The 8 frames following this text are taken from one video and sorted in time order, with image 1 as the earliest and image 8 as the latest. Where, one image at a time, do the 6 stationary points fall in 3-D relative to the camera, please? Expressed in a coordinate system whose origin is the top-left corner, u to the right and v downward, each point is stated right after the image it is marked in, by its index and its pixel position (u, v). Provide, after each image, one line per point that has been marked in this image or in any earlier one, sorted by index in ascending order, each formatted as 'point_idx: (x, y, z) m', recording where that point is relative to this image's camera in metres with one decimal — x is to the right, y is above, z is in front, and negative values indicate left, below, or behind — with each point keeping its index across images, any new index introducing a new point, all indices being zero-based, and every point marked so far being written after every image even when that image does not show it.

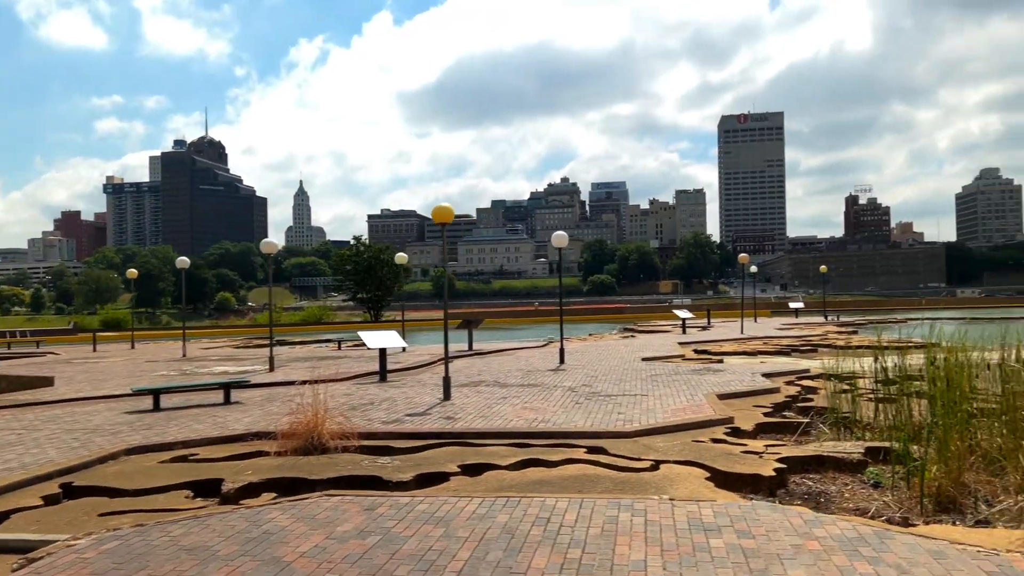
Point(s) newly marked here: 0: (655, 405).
0: (+1.8, -1.4, +9.7) m
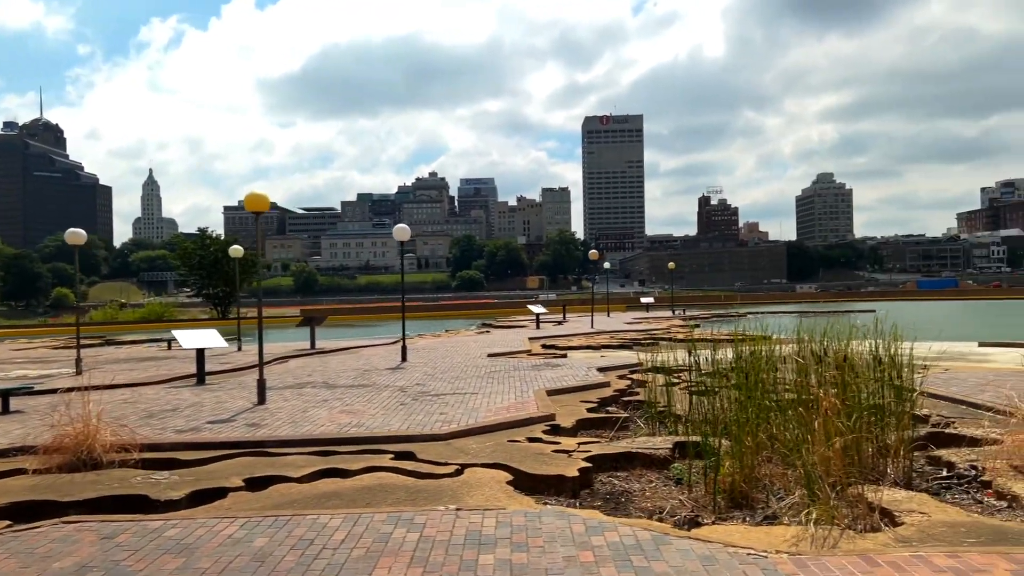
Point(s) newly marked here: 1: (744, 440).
0: (-0.4, -1.4, +9.4) m
1: (+1.6, -1.1, +5.6) m
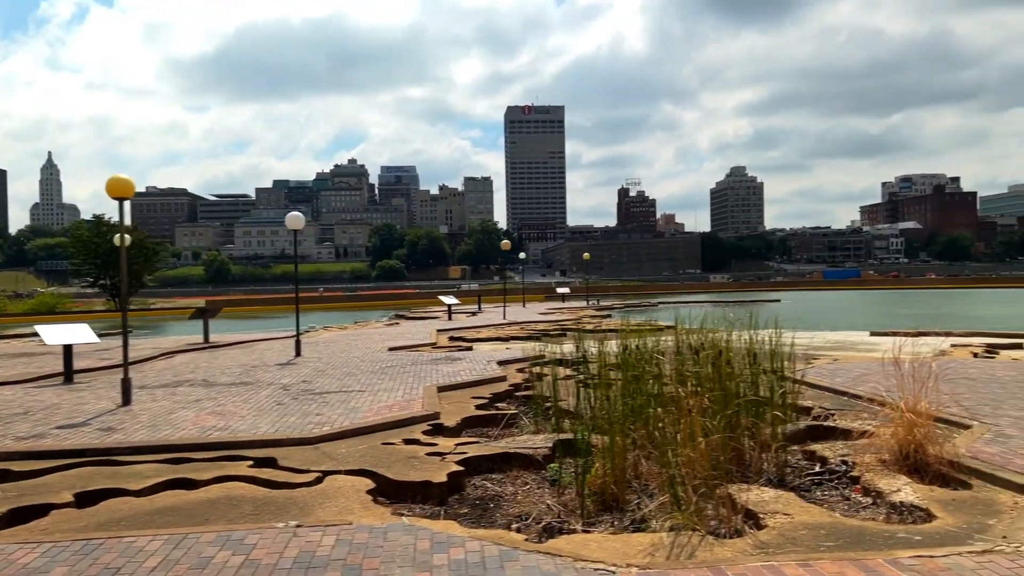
0: (-1.7, -1.3, +9.0) m
1: (+0.7, -1.0, +5.4) m
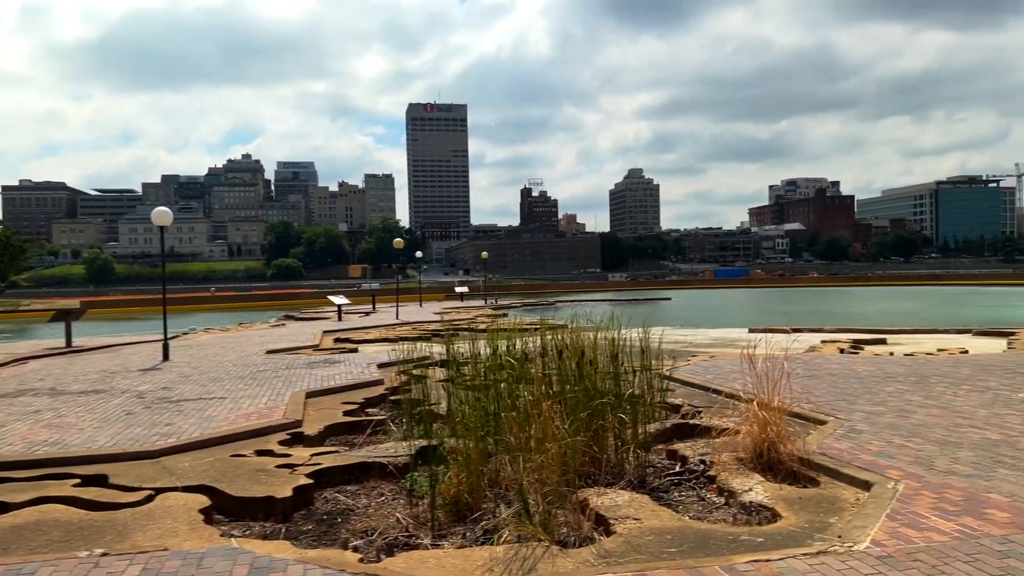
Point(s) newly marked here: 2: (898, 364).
0: (-3.1, -1.3, +8.5) m
1: (-0.3, -1.0, +5.2) m
2: (+5.3, -1.0, +10.8) m
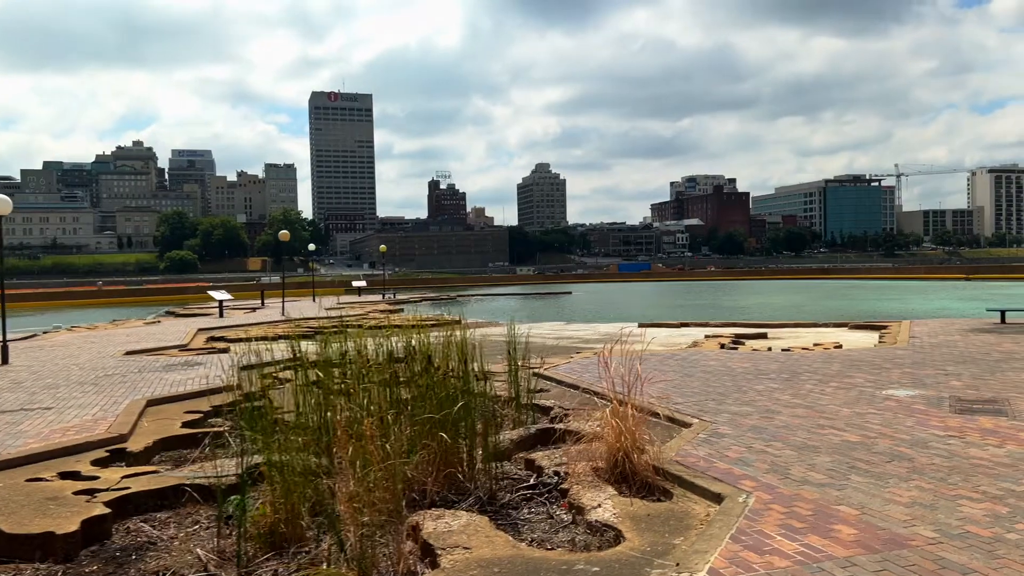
0: (-4.5, -1.3, +7.5) m
1: (-1.3, -1.0, +4.6) m
2: (+3.5, -1.0, +10.8) m
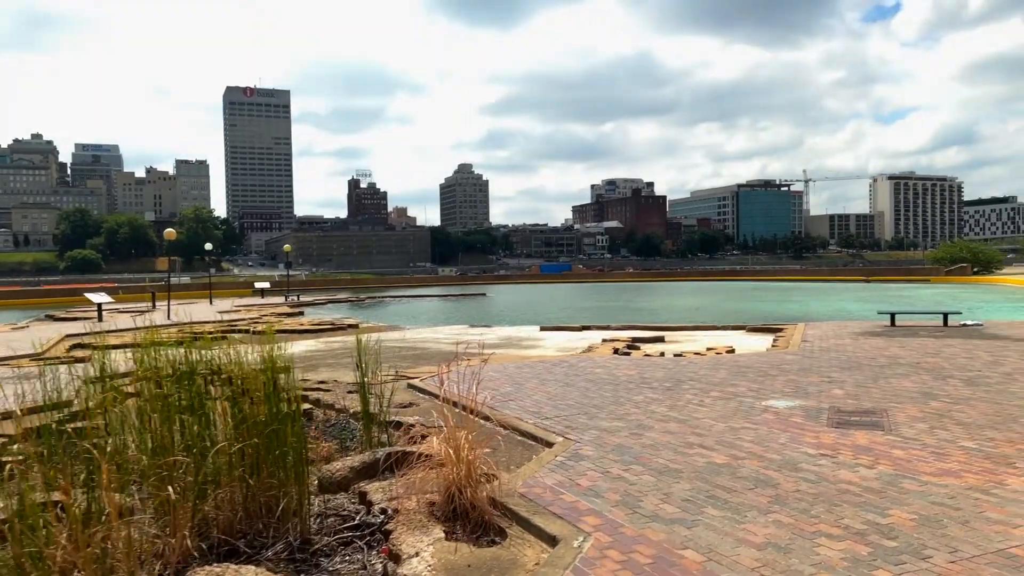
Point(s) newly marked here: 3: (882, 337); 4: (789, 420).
0: (-5.7, -1.3, +6.3) m
1: (-2.3, -1.1, +3.7) m
2: (+1.9, -1.0, +10.4) m
3: (+6.2, -0.8, +13.2) m
4: (+2.3, -1.1, +6.7) m
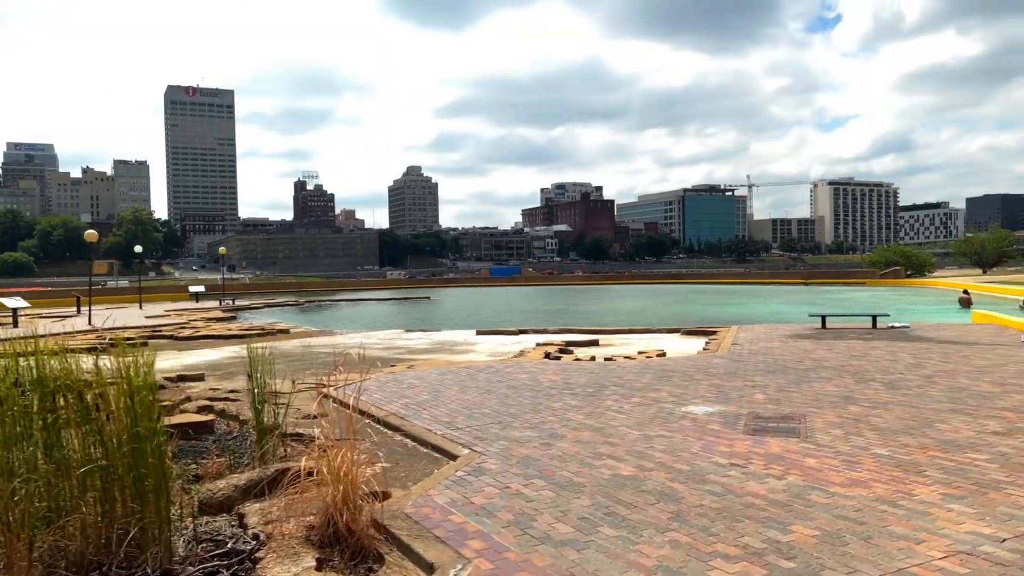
0: (-6.5, -1.4, +5.6) m
1: (-2.9, -1.1, +3.2) m
2: (+0.9, -1.1, +10.2) m
3: (+5.0, -0.9, +13.2) m
4: (+1.6, -1.1, +6.5) m
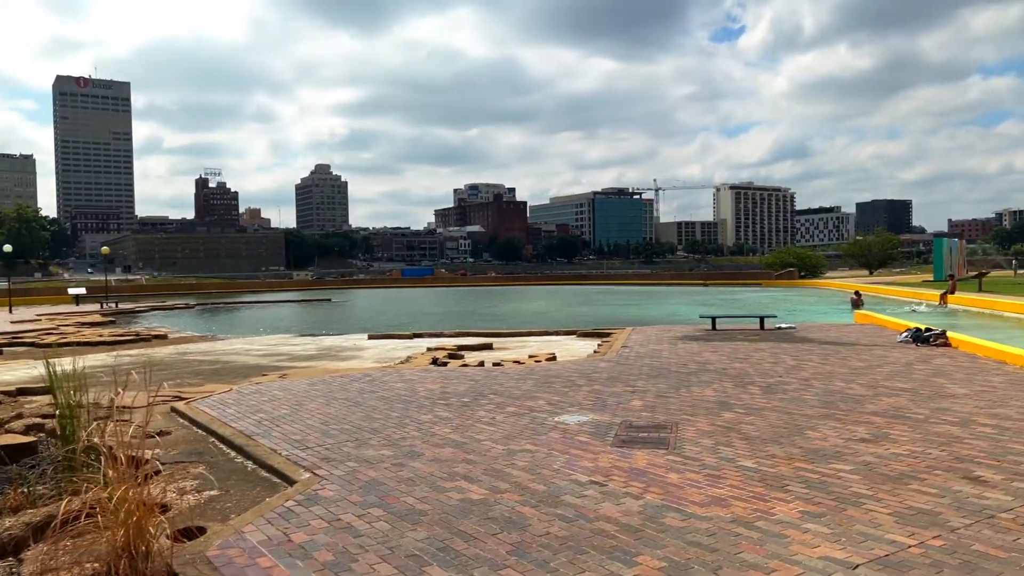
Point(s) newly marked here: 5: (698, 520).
0: (-7.4, -1.4, +4.3) m
1: (-3.6, -1.1, +2.4) m
2: (-0.6, -1.1, +9.7) m
3: (+3.1, -0.9, +13.2) m
4: (+0.5, -1.2, +6.1) m
5: (+1.0, -1.2, +4.1) m
